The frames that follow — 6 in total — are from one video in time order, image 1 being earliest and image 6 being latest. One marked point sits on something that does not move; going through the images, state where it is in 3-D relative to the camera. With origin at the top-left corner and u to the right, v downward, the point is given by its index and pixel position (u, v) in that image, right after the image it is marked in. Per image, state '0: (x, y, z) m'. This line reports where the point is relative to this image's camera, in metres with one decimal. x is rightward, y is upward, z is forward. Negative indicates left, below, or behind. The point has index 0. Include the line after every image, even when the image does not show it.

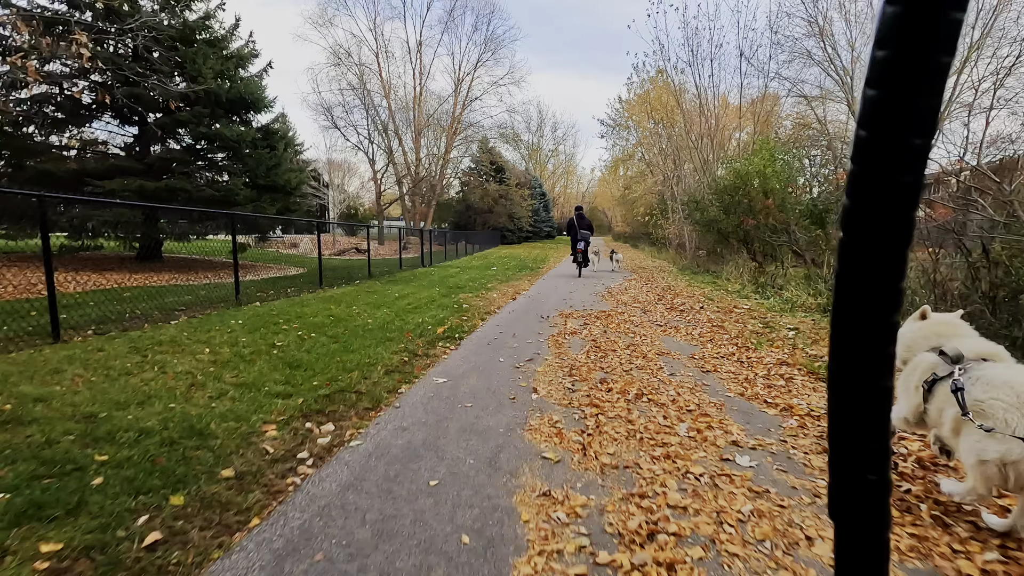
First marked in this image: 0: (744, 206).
0: (+6.3, +2.2, +13.0) m
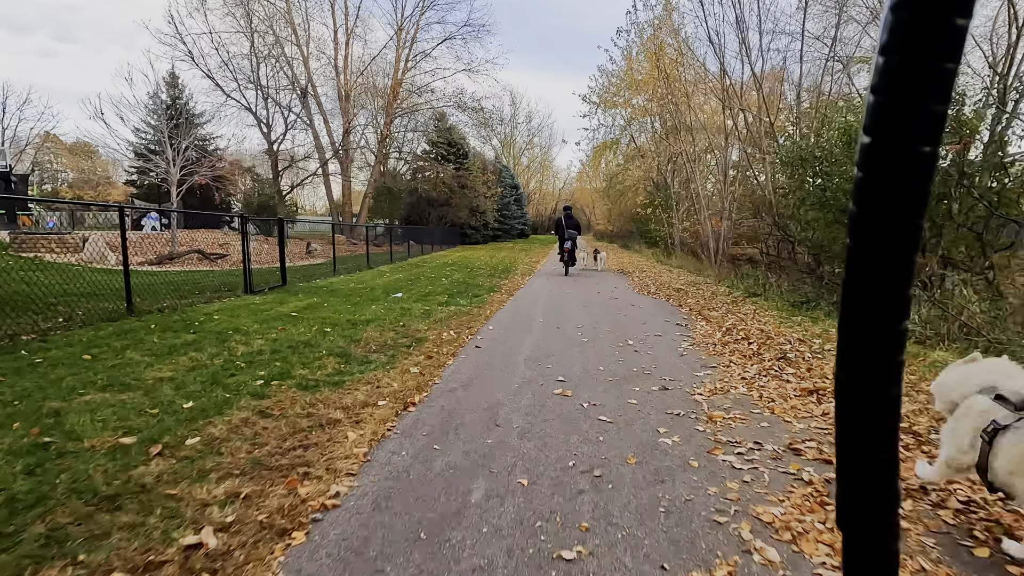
0: (+5.2, +1.6, +6.9) m
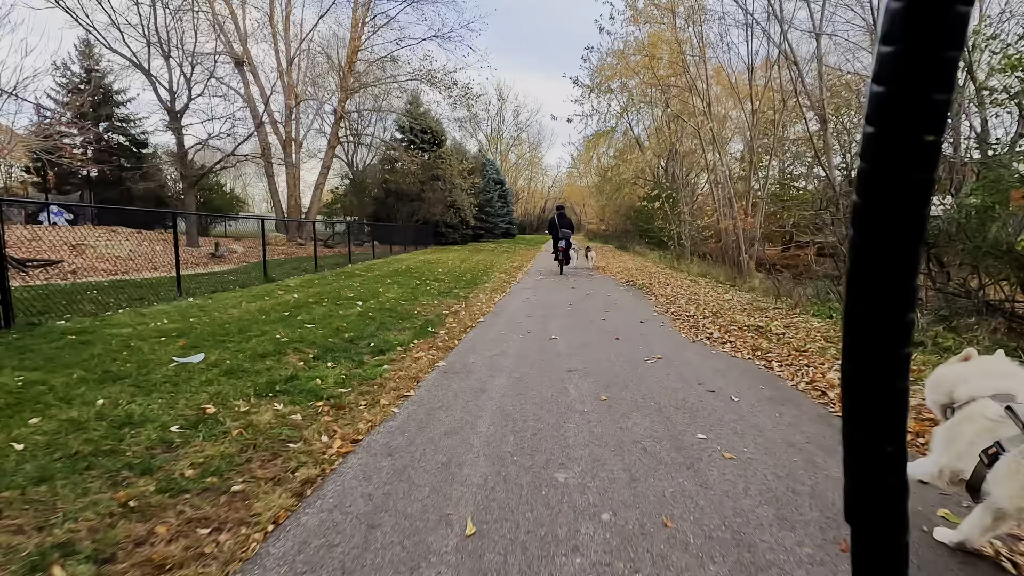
0: (+4.7, +1.3, +3.6) m
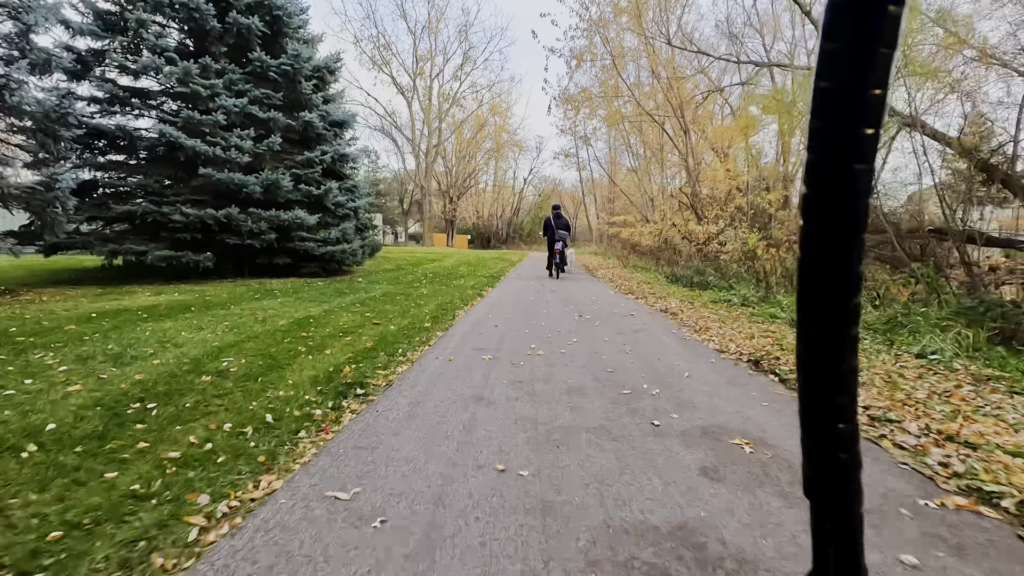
0: (+4.5, +1.2, +3.2) m
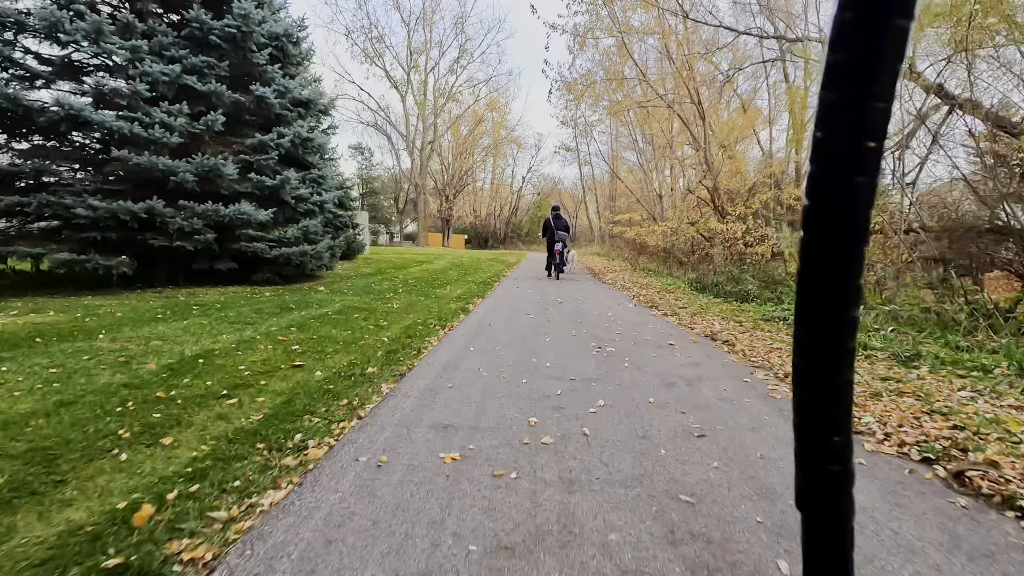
0: (+4.5, +1.1, +1.6) m
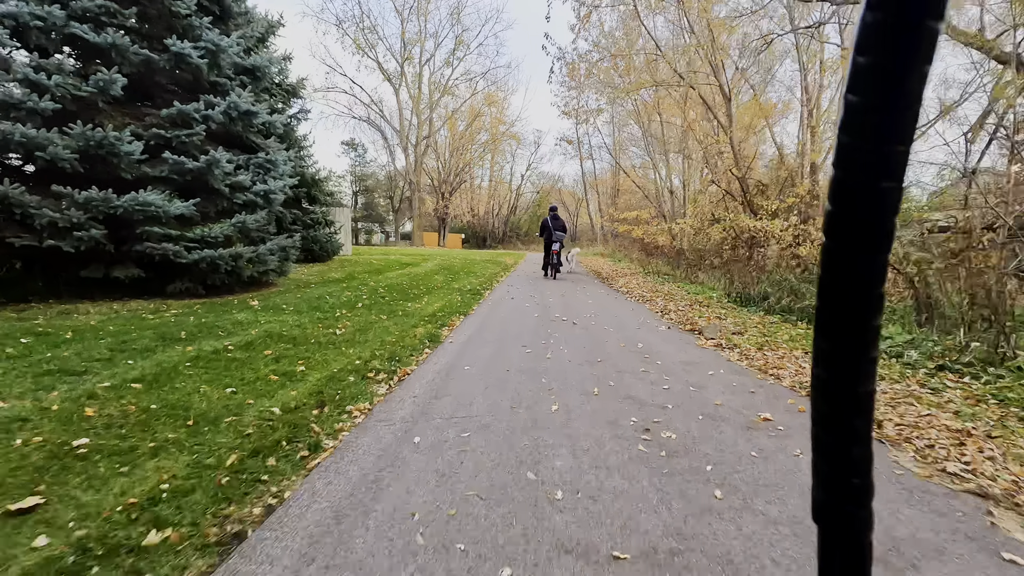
0: (+4.4, +0.9, -0.2) m
